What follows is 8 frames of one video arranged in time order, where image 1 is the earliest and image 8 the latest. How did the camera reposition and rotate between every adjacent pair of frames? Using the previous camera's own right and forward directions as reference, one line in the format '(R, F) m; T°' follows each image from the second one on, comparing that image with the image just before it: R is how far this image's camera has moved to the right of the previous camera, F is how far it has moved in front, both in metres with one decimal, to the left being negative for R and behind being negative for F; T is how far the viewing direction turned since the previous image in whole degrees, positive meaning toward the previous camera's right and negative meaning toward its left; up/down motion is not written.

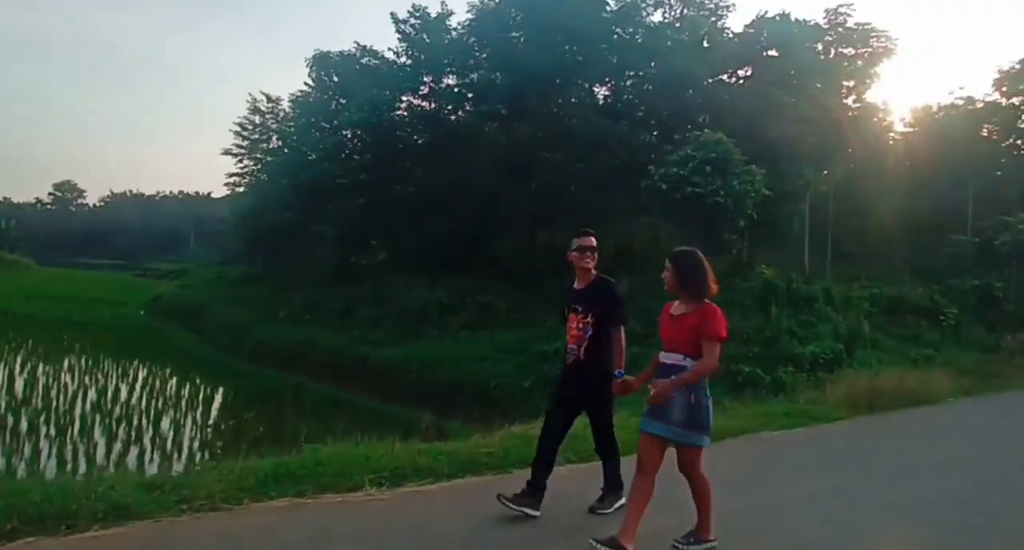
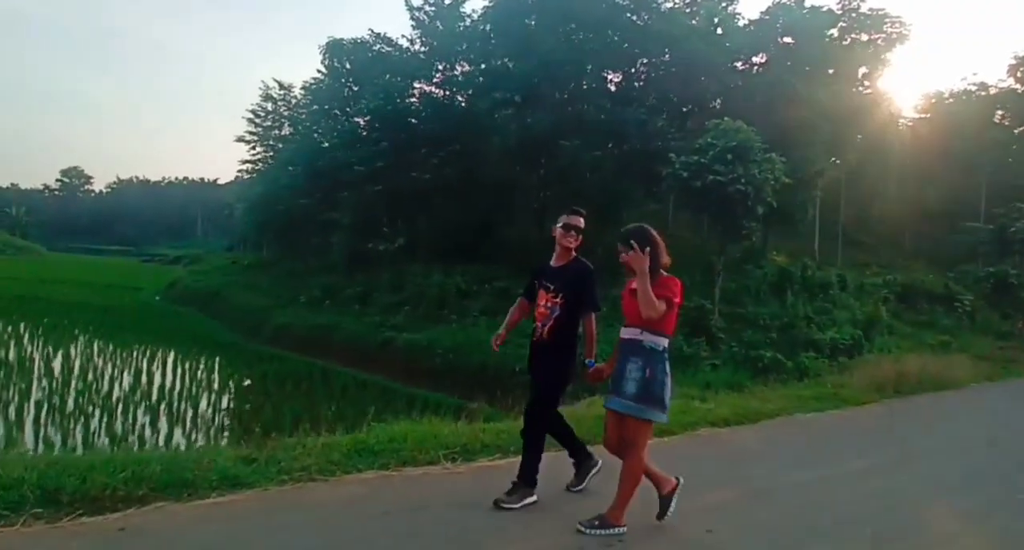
(-0.4, -0.3) m; 0°
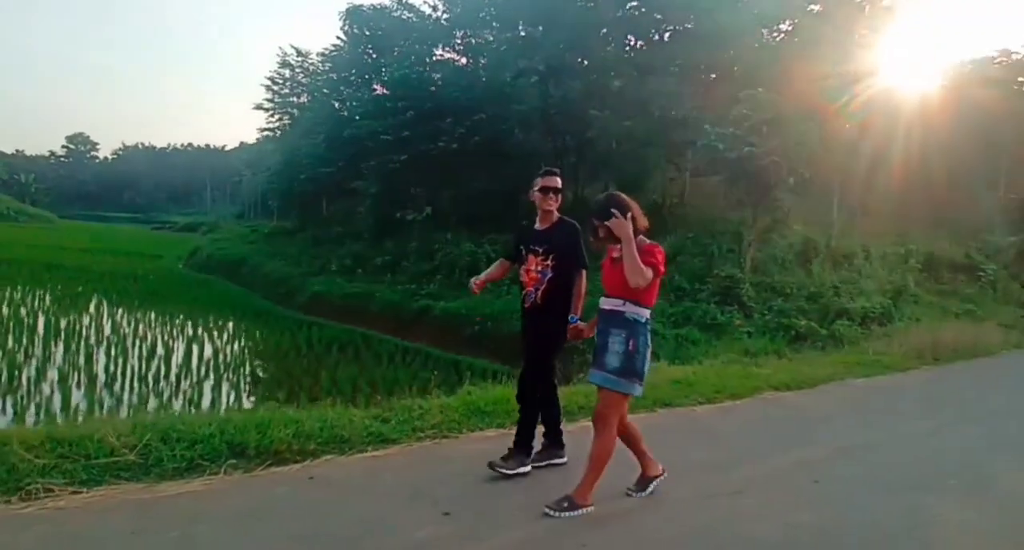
(-0.7, -0.3) m; 0°
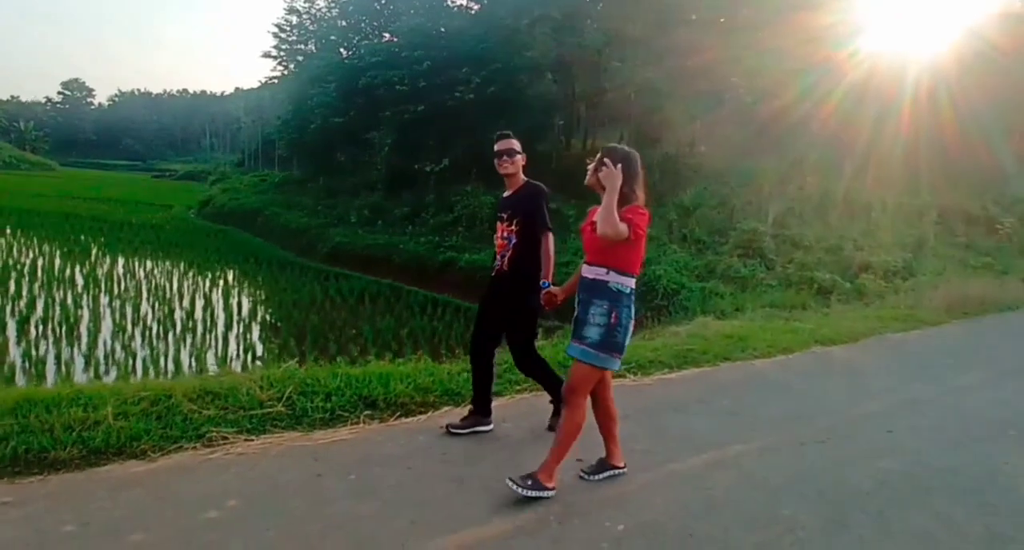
(-0.7, -0.3) m; 0°
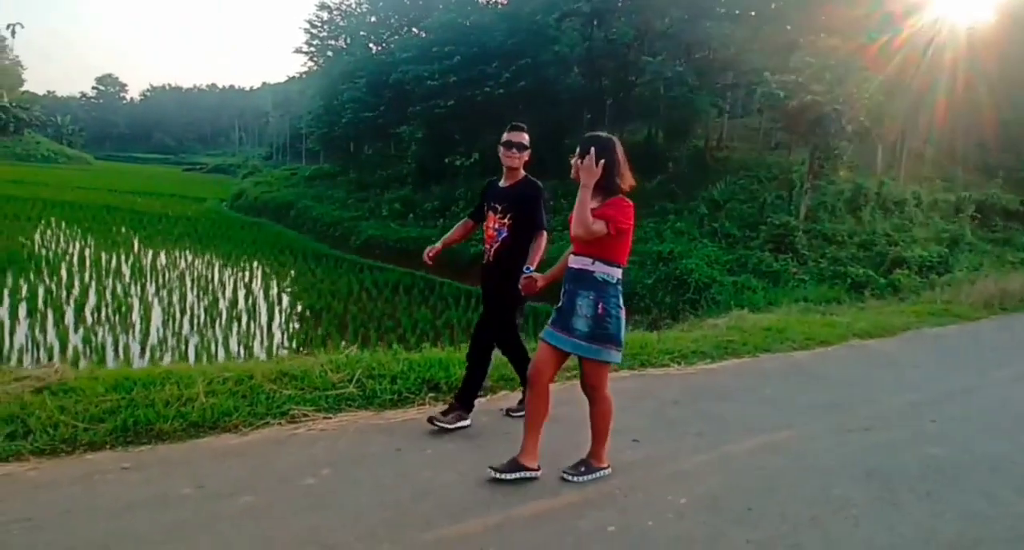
(-0.2, -0.2) m; -2°
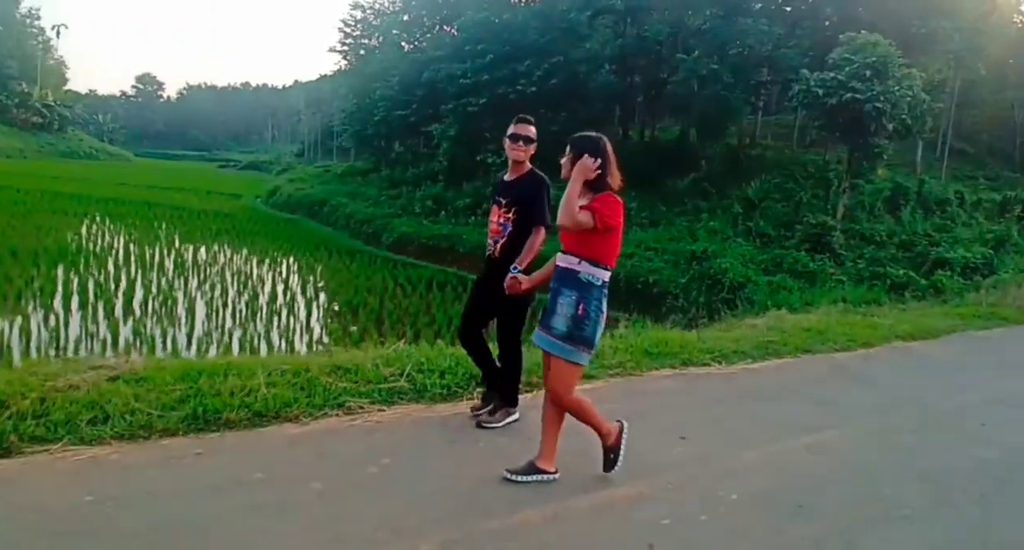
(-0.1, -0.1) m; -2°
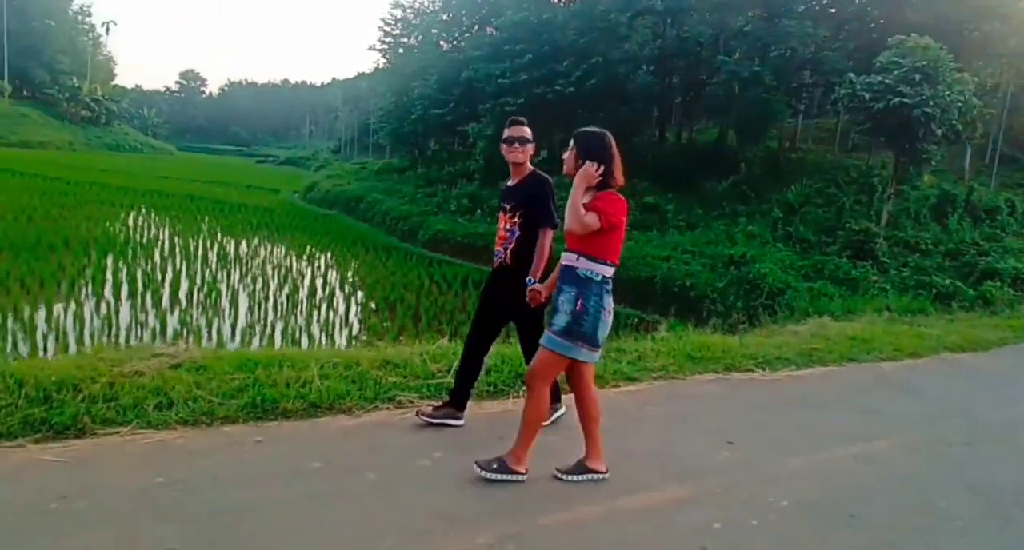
(-0.1, 0.0) m; -3°
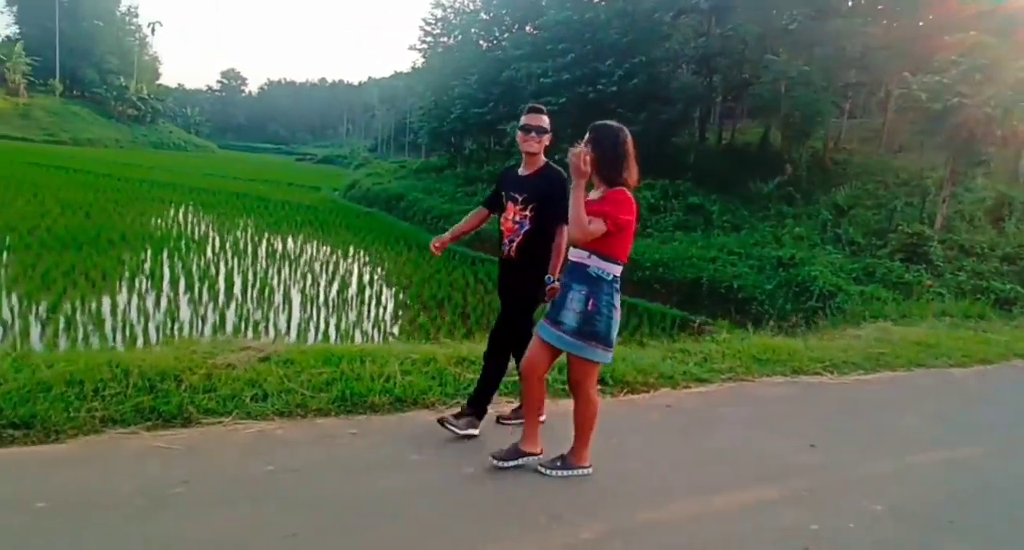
(-0.3, -0.1) m; -3°
